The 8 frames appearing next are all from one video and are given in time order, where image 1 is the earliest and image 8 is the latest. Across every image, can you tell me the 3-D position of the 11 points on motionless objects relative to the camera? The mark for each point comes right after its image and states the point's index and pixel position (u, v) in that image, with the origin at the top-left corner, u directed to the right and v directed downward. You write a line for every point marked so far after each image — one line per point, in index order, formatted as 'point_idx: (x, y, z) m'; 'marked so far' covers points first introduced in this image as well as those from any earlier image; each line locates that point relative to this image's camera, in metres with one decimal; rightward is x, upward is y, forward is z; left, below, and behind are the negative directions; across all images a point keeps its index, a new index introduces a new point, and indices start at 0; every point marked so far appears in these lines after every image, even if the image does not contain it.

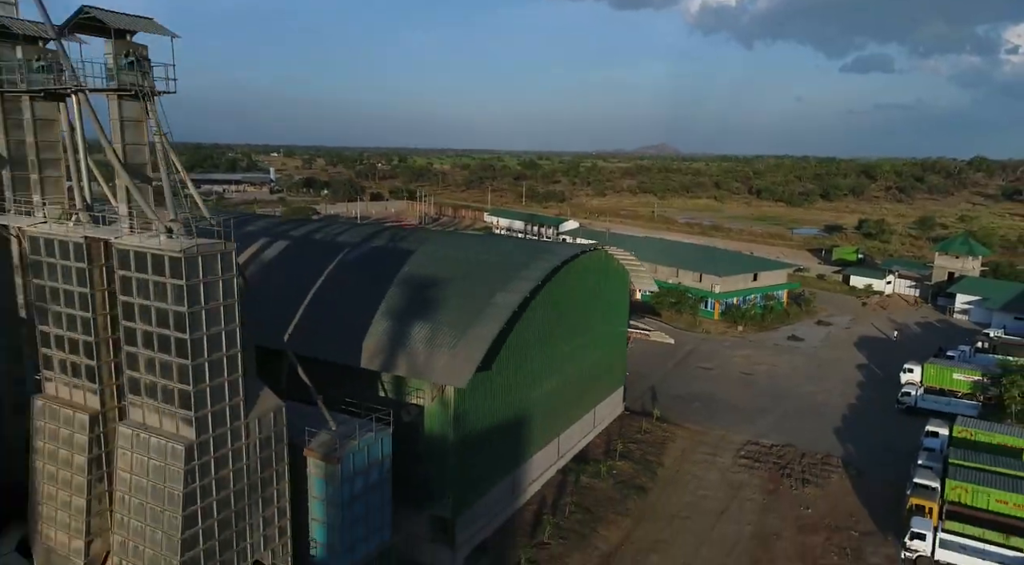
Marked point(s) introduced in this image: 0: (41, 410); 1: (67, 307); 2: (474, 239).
0: (-6.3, -1.7, +10.0) m
1: (-5.7, -0.3, +9.7) m
2: (-0.9, +1.0, +17.7) m
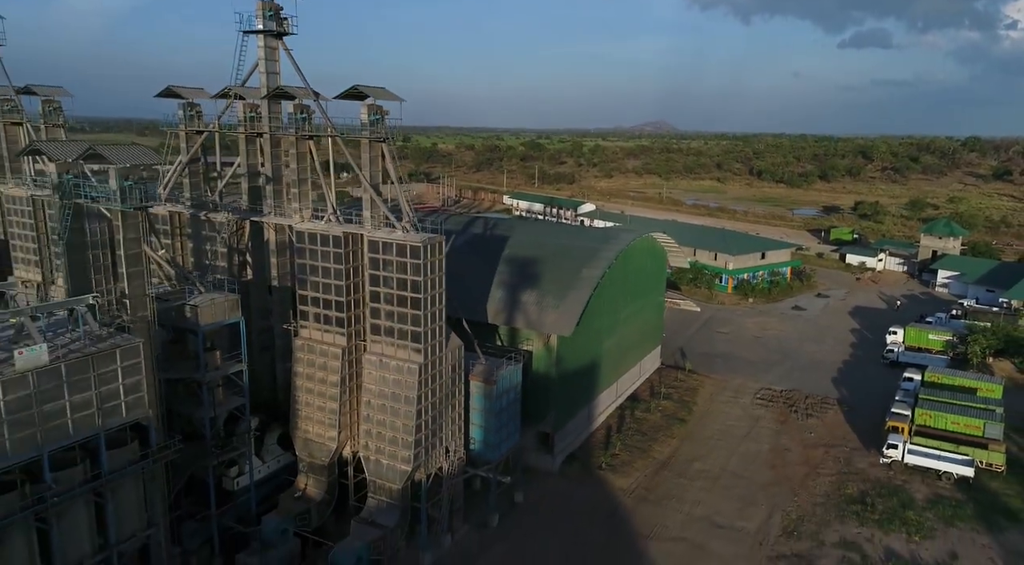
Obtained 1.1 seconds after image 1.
0: (-4.2, -1.2, +15.0) m
1: (-3.7, +0.1, +14.6) m
2: (+1.1, +1.7, +22.6) m
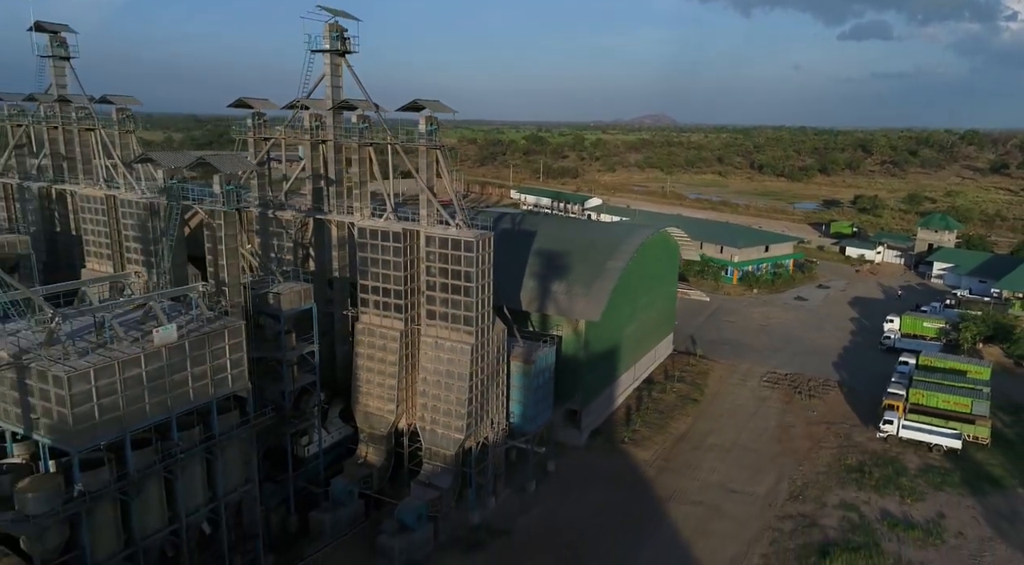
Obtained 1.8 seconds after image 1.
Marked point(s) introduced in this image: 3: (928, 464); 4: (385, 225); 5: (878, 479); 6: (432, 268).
0: (-3.3, -1.0, +16.8) m
1: (-2.8, +0.3, +16.4) m
2: (+1.9, +1.9, +24.4) m
3: (+10.7, -4.7, +19.5) m
4: (-2.8, +1.2, +16.3) m
5: (+9.0, -4.8, +18.6) m
6: (-1.7, +0.3, +16.0) m
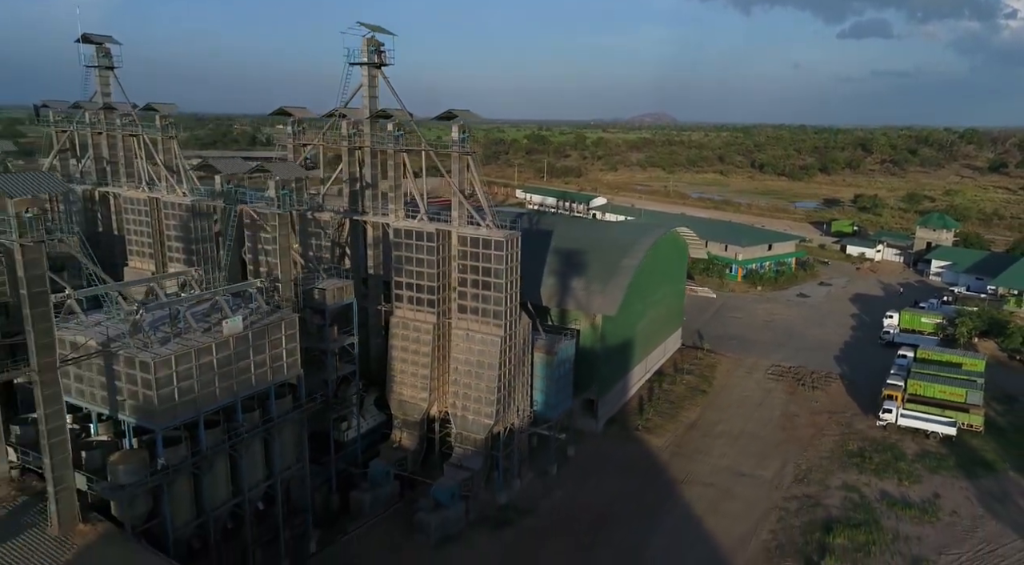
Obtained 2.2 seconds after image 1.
0: (-2.8, -1.0, +18.0) m
1: (-2.2, +0.4, +17.7) m
2: (+2.5, +2.0, +25.6) m
3: (+11.3, -4.6, +20.7) m
4: (-2.2, +1.3, +17.6) m
5: (+9.6, -4.7, +19.8) m
6: (-1.1, +0.4, +17.2) m
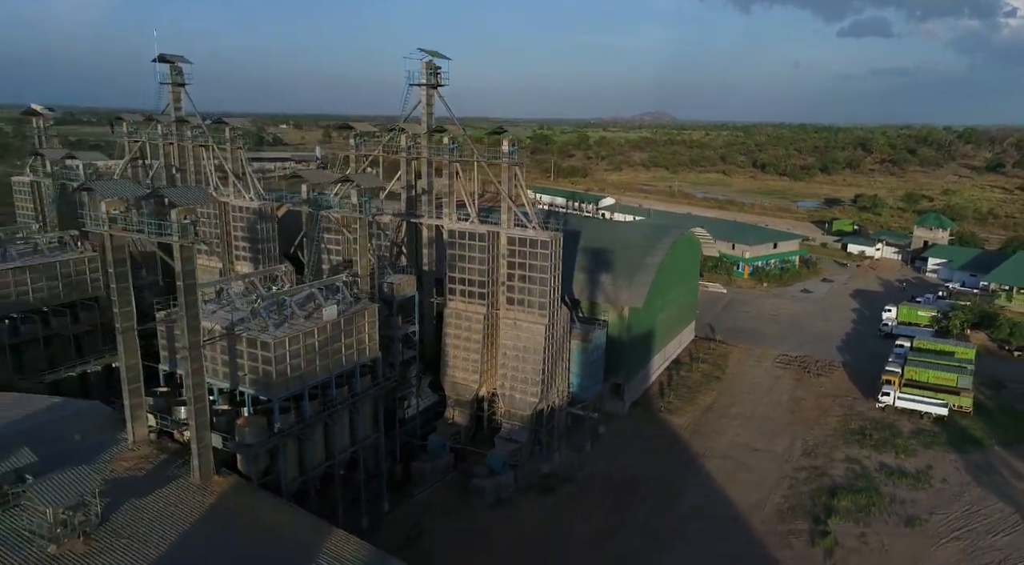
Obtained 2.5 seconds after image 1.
0: (-1.7, -0.8, +20.3) m
1: (-1.2, +0.5, +20.0) m
2: (+3.6, +2.2, +27.9) m
3: (+12.4, -4.4, +23.0) m
4: (-1.1, +1.4, +19.8) m
5: (+10.7, -4.6, +22.1) m
6: (0.0, +0.5, +19.5) m
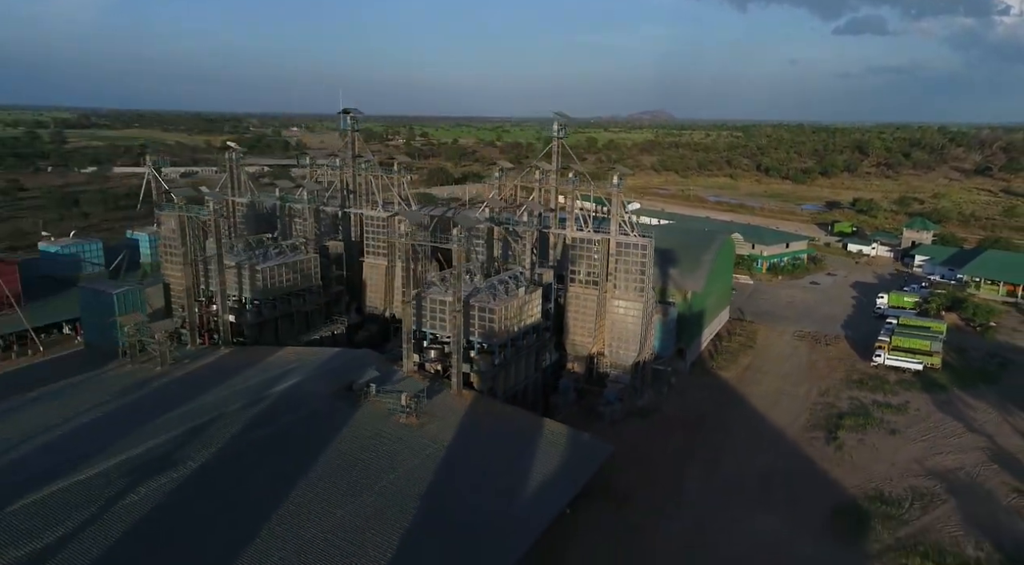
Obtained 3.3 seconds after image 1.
0: (+2.2, -0.5, +29.0) m
1: (+2.8, +0.8, +28.6) m
2: (+7.5, +2.6, +36.5) m
3: (+16.3, -4.0, +31.7) m
4: (+2.8, +1.8, +28.5) m
5: (+14.6, -4.2, +30.8) m
6: (+3.9, +0.9, +28.1) m
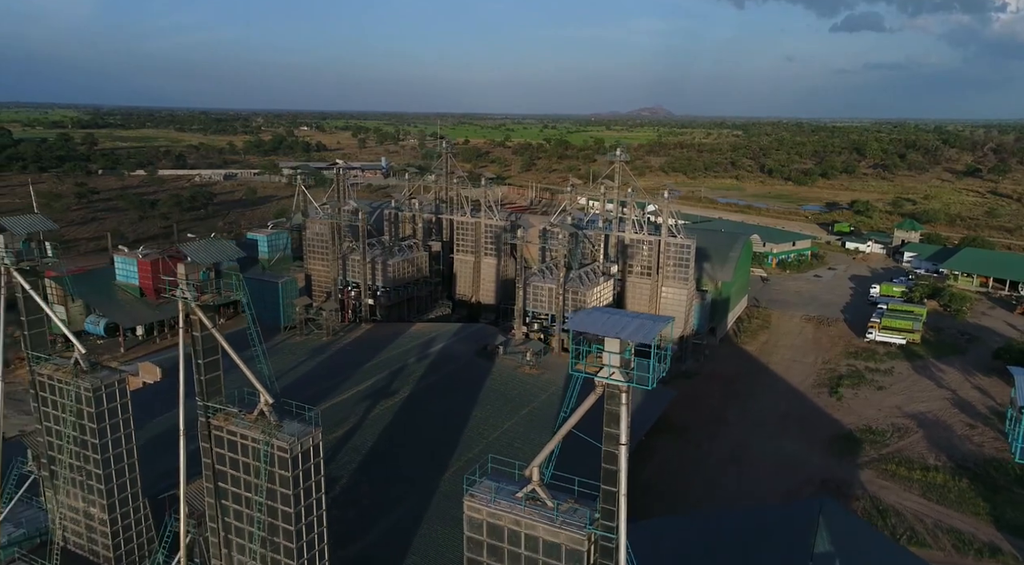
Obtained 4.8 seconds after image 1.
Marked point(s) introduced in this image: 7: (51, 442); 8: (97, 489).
0: (+5.7, -0.1, +36.9) m
1: (+6.2, +1.2, +36.5) m
2: (+10.9, +3.0, +44.4) m
3: (+19.7, -3.6, +39.6) m
4: (+6.2, +2.2, +36.4) m
5: (+18.0, -3.8, +38.7) m
6: (+7.3, +1.3, +36.0) m
7: (-8.6, -2.9, +14.1) m
8: (-7.5, -3.7, +13.7) m
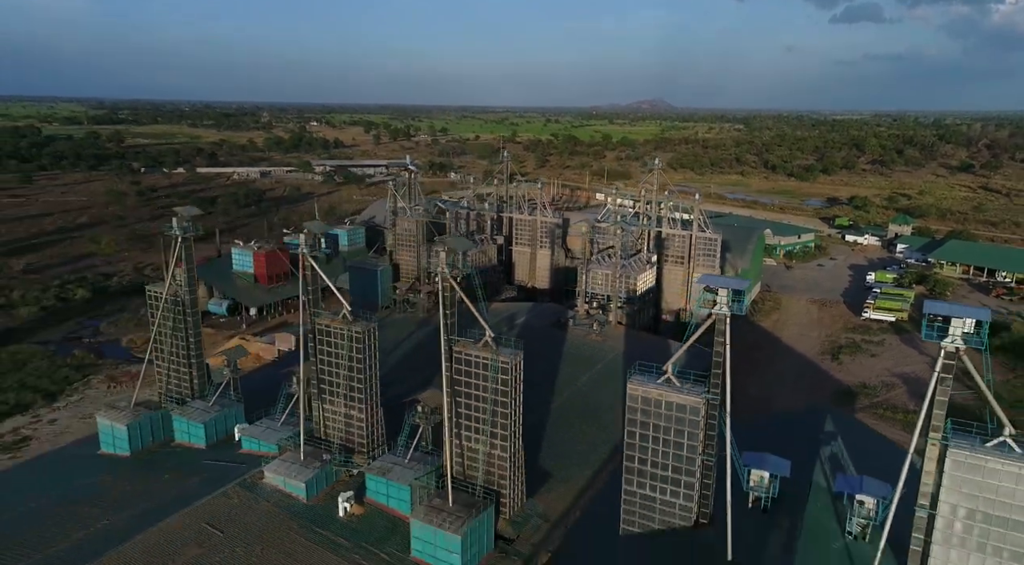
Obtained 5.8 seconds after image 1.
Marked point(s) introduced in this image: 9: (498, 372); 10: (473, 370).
0: (+8.9, +0.7, +44.2) m
1: (+9.4, +2.0, +43.8) m
2: (+14.1, +3.8, +51.8) m
3: (+23.0, -2.8, +47.0) m
4: (+9.4, +3.0, +43.7) m
5: (+21.2, -3.0, +46.1) m
6: (+10.5, +2.0, +43.4) m
7: (-5.4, -2.4, +21.5) m
8: (-4.3, -3.2, +21.1) m
9: (-0.4, -2.2, +18.8) m
10: (-1.0, -2.2, +19.2) m
